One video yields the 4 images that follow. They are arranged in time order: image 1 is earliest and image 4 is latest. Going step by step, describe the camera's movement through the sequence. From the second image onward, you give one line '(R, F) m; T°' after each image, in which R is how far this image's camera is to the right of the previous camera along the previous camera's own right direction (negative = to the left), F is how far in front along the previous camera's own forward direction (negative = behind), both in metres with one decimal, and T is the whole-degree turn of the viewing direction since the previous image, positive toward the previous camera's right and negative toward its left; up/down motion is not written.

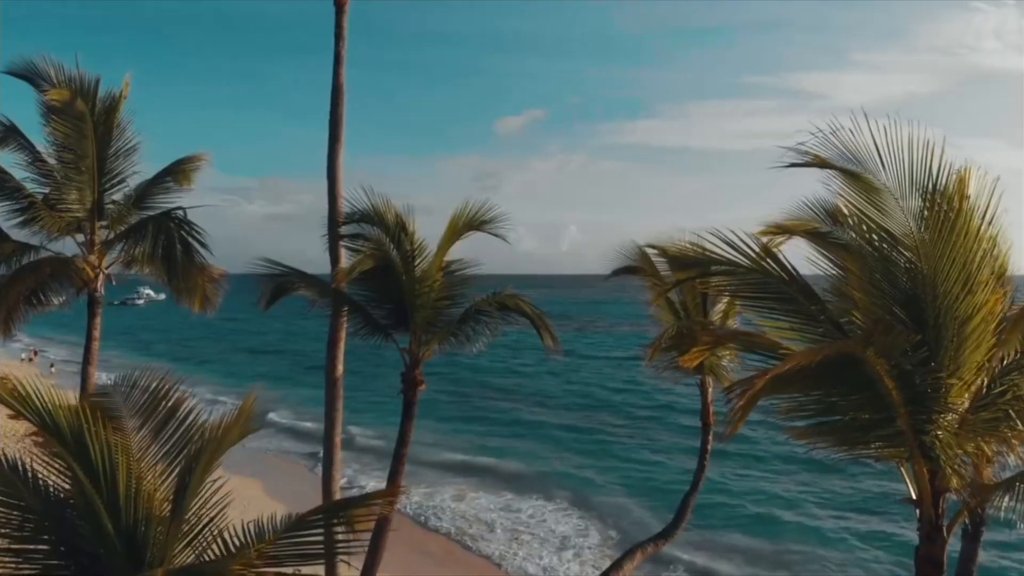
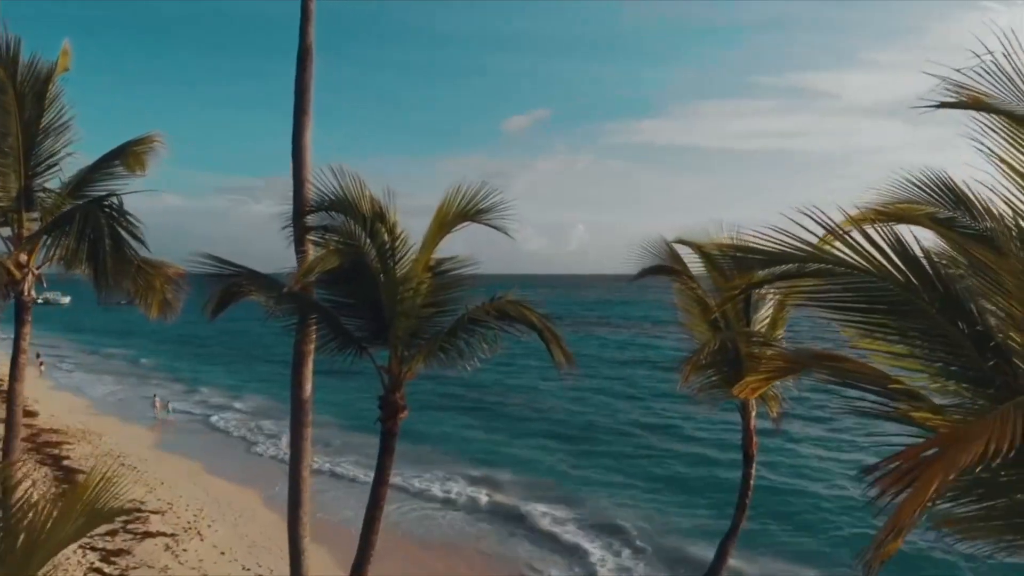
(0.0, +1.6) m; 0°
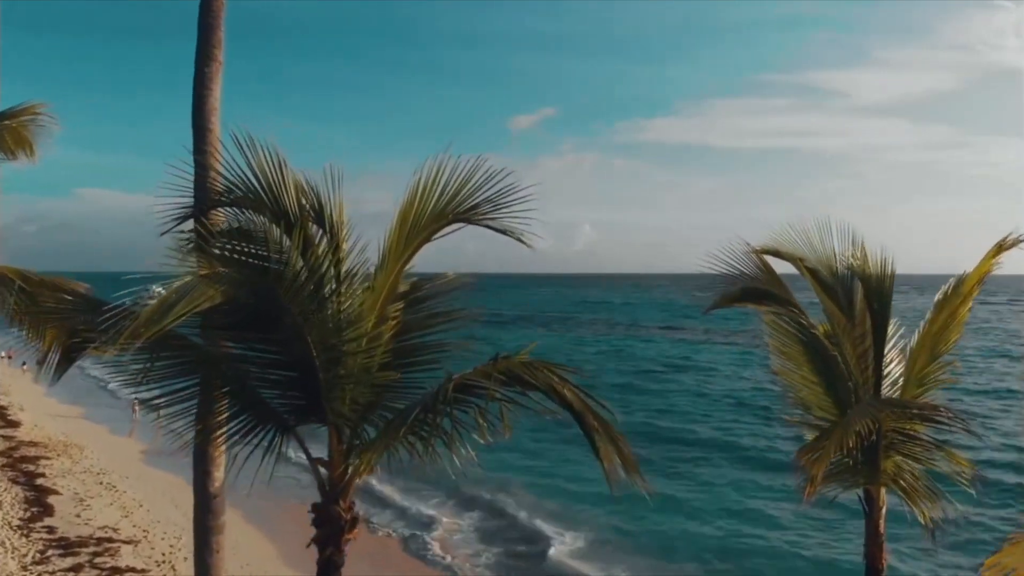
(0.0, +2.6) m; -1°
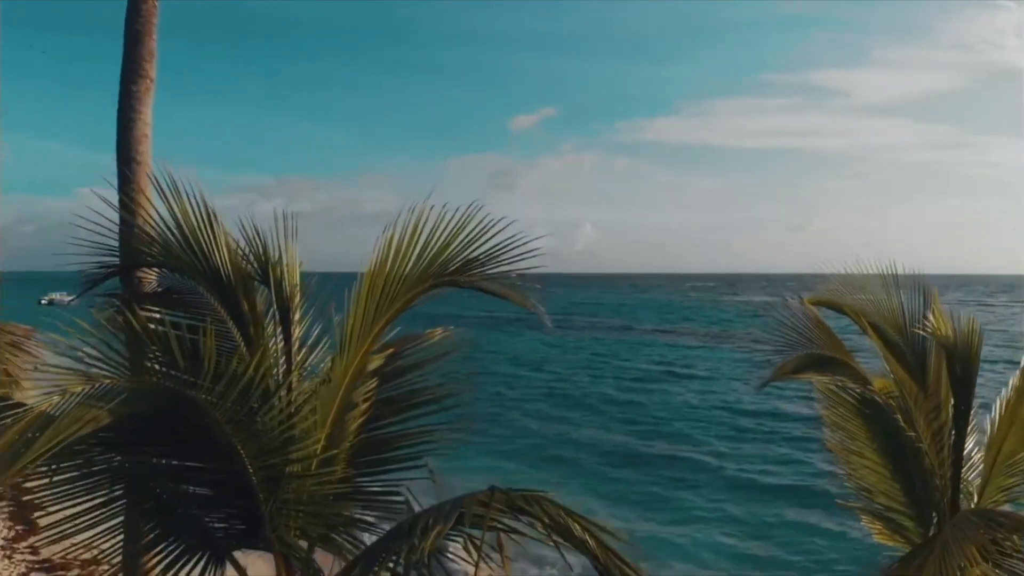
(0.0, +0.9) m; 0°
